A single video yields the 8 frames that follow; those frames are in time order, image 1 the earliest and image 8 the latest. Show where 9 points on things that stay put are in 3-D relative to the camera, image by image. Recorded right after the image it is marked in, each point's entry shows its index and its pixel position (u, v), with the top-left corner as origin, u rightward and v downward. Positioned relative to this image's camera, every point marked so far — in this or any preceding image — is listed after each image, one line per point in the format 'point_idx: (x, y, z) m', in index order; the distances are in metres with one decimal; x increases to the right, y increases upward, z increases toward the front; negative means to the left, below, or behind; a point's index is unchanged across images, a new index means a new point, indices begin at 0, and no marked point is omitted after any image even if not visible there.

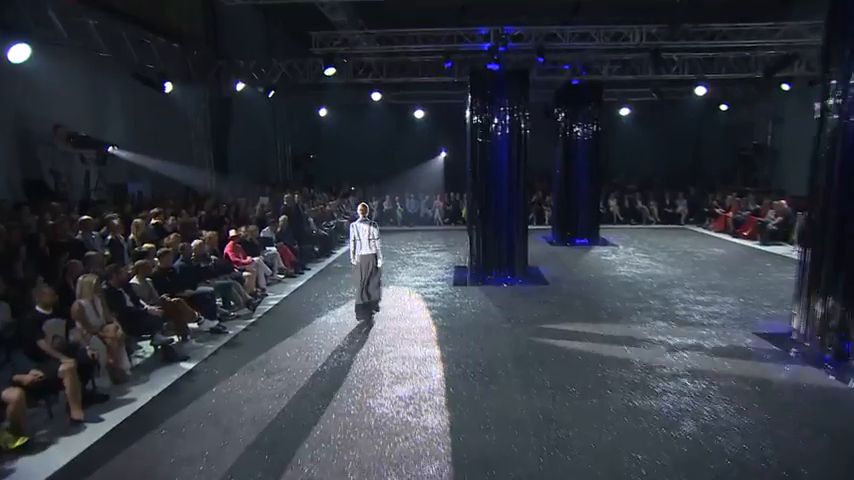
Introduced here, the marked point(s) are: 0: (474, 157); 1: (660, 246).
0: (+1.0, +1.7, +12.0) m
1: (+5.9, -0.3, +14.4) m
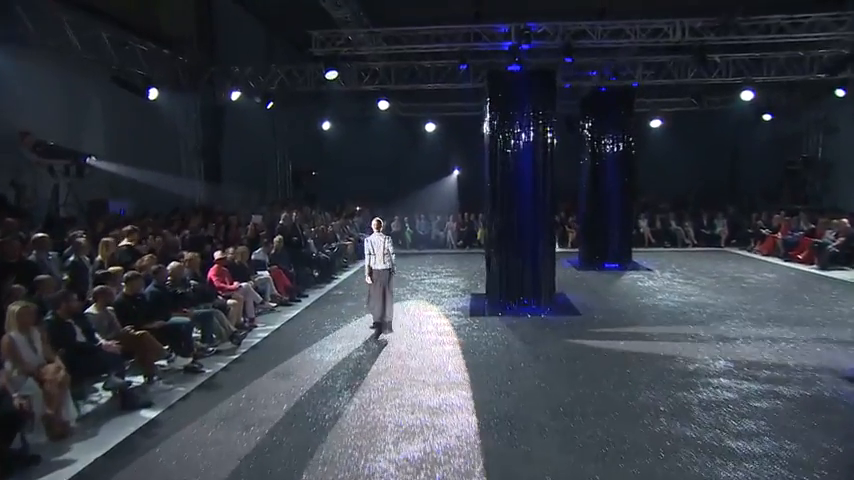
0: (+1.2, +1.2, +10.6) m
1: (+6.2, -0.8, +12.7) m
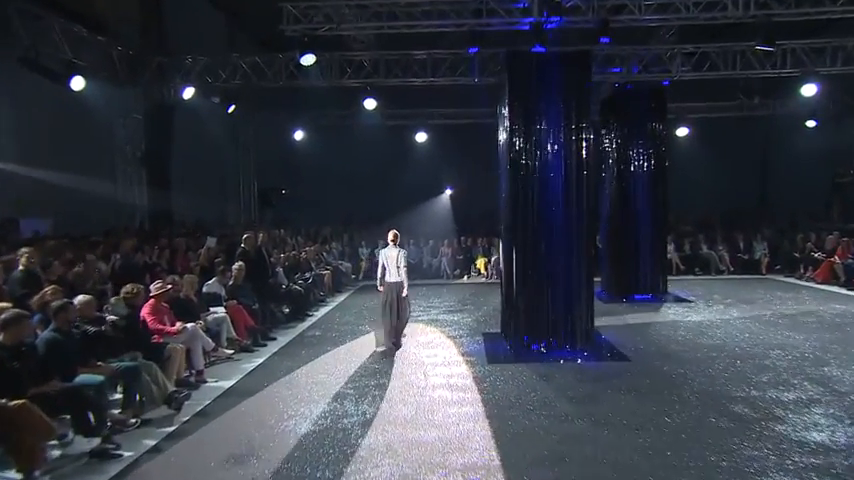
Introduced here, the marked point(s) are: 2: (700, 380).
0: (+1.3, +0.9, +8.3) m
1: (+6.2, -1.3, +10.5) m
2: (+3.3, -1.7, +6.8) m
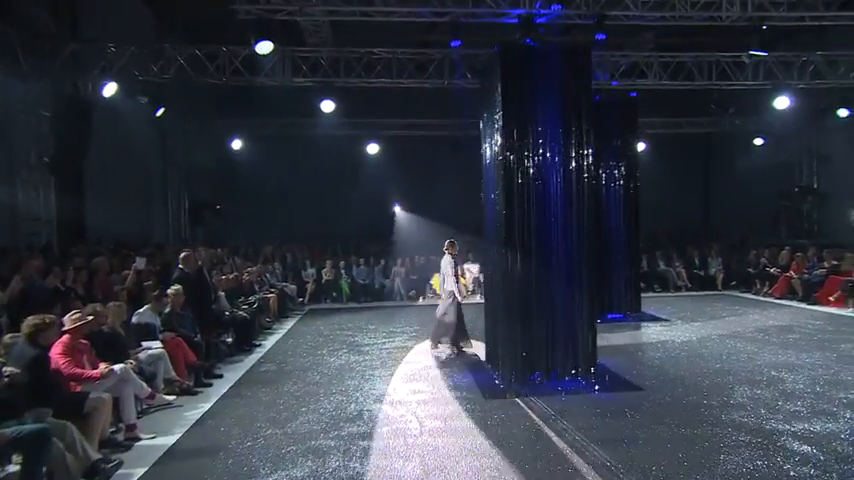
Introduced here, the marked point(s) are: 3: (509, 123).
0: (+1.1, +0.7, +7.3) m
1: (+5.6, -1.5, +10.2) m
2: (+3.3, -1.8, +6.1) m
3: (+1.1, +1.5, +7.3) m
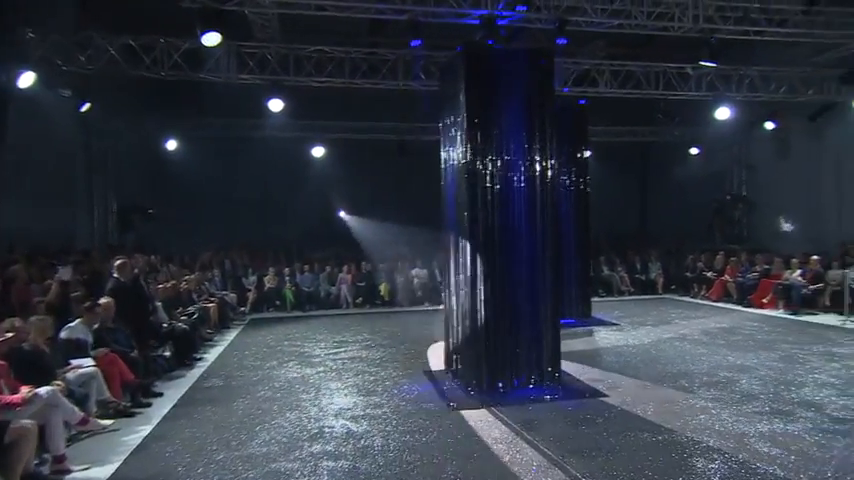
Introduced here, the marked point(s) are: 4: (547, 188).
0: (+0.6, +0.6, +7.2) m
1: (+4.8, -1.6, +10.5) m
2: (+2.9, -1.9, +6.1) m
3: (+0.6, +1.4, +7.2) m
4: (+1.6, +0.7, +7.4) m
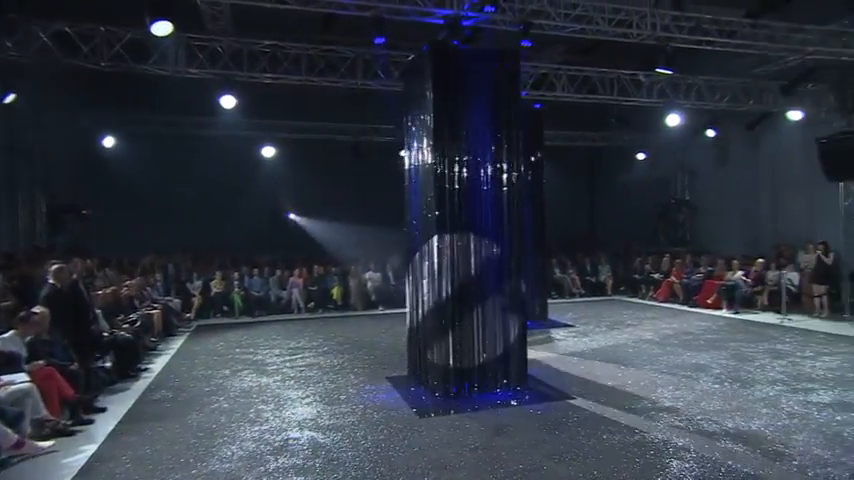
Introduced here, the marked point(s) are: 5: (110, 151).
0: (+0.2, +0.6, +7.0) m
1: (+4.0, -1.7, +10.8) m
2: (+2.6, -1.9, +6.2) m
3: (+0.2, +1.4, +7.0) m
4: (+1.1, +0.6, +7.3) m
5: (-7.8, +2.1, +13.8) m
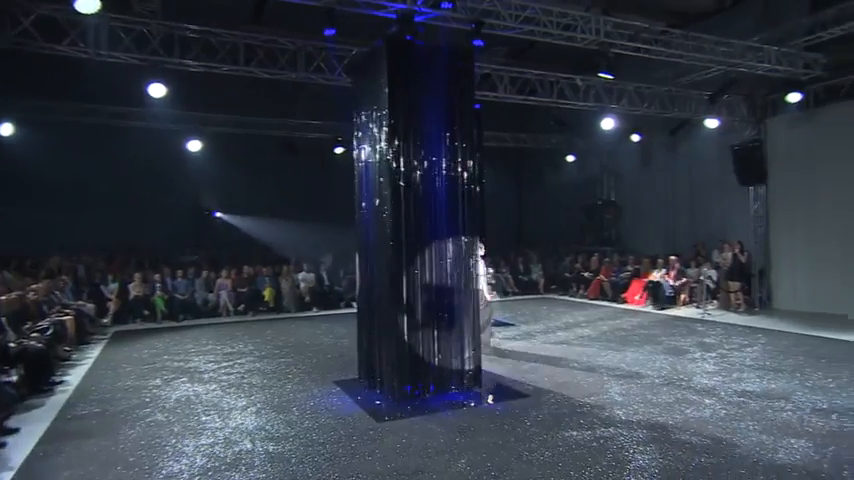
0: (-0.4, +0.6, +6.8) m
1: (+2.9, -1.7, +11.1) m
2: (+2.1, -1.9, +6.4) m
3: (-0.4, +1.4, +6.9) m
4: (+0.5, +0.7, +7.3) m
5: (-9.2, +2.2, +12.5) m
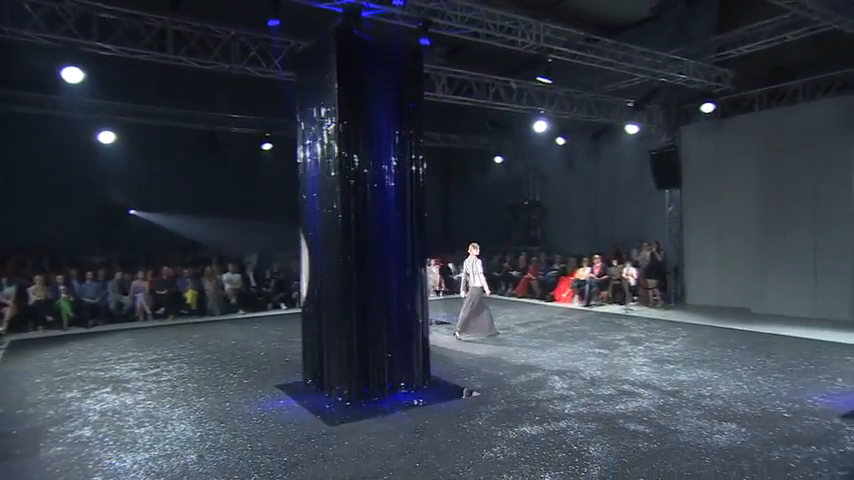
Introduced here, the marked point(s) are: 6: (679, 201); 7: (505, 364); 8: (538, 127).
0: (-1.0, +0.6, +6.7) m
1: (+1.7, -1.7, +11.3) m
2: (+1.6, -1.9, +6.6) m
3: (-1.0, +1.4, +6.7) m
4: (-0.1, +0.7, +7.2) m
5: (-10.5, +2.2, +10.9) m
6: (+6.0, +0.9, +13.5) m
7: (+1.1, -1.8, +8.4) m
8: (+2.3, +2.3, +11.8) m
